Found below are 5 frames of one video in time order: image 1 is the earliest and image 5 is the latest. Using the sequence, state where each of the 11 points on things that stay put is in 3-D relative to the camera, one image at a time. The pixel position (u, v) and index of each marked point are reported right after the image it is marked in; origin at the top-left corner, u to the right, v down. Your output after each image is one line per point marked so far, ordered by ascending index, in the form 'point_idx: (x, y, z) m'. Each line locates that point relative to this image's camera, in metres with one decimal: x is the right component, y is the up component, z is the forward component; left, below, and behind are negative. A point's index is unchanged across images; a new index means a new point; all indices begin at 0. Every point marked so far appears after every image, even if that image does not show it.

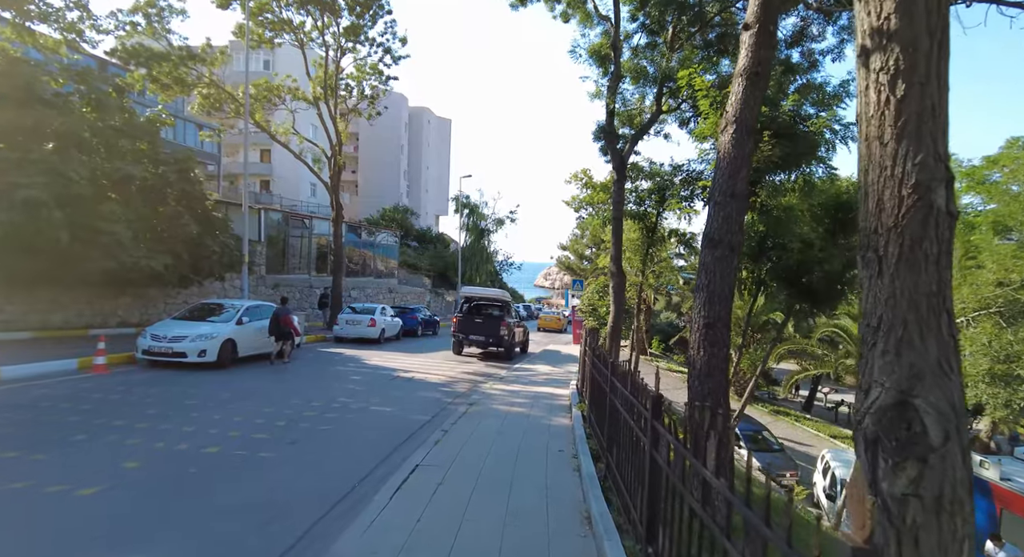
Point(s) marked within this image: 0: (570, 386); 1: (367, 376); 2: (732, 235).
0: (+1.1, -2.0, +10.3) m
1: (-3.1, -2.1, +11.8) m
2: (+1.6, +0.3, +4.2) m
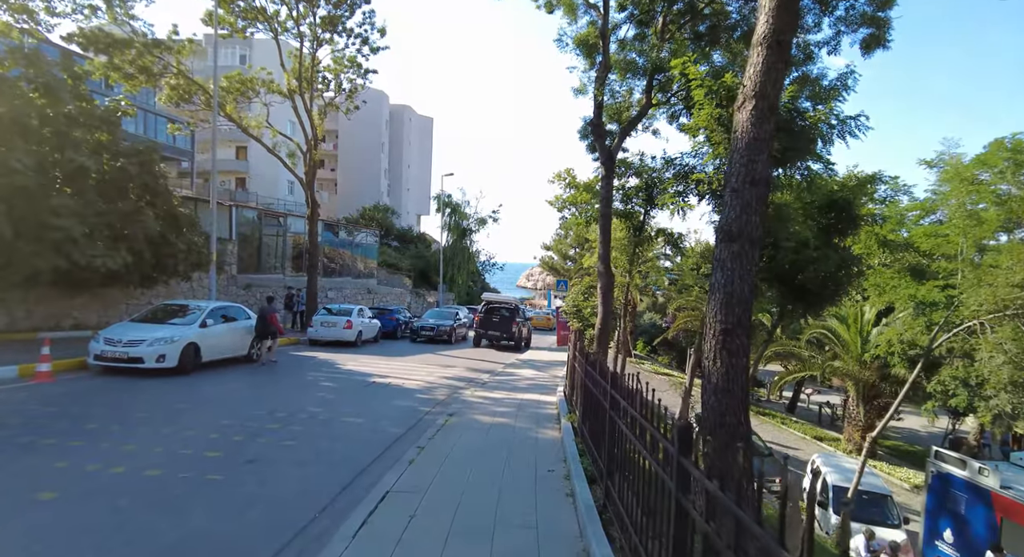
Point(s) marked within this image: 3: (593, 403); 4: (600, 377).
0: (+0.8, -2.0, +9.8) m
1: (-3.4, -2.1, +11.1) m
2: (+1.6, +0.3, +3.6) m
3: (+0.9, -1.3, +5.8) m
4: (+0.9, -1.0, +5.8) m
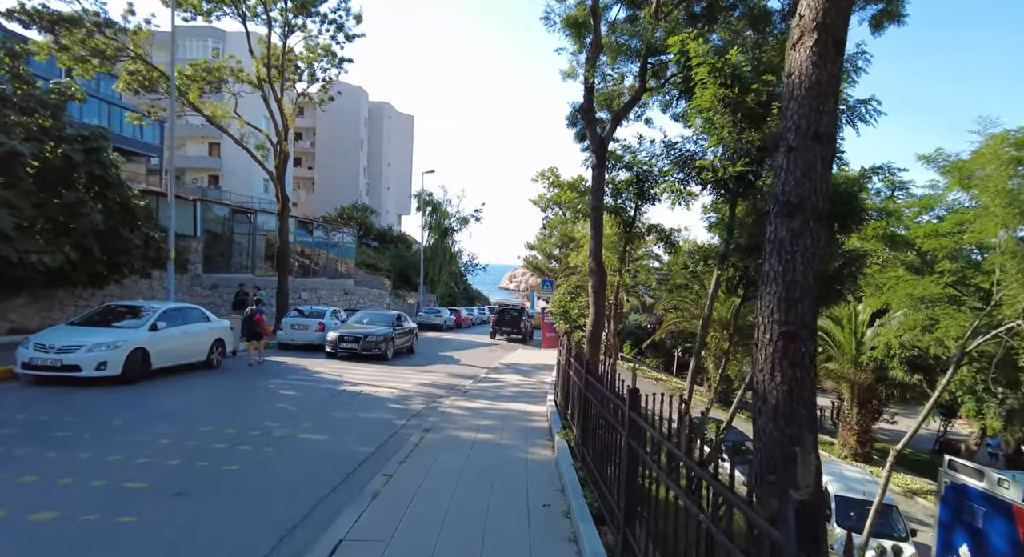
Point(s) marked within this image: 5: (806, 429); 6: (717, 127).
0: (+0.5, -2.0, +8.8) m
1: (-3.7, -2.0, +10.1) m
2: (+1.5, +0.4, +2.7) m
3: (+0.7, -1.3, +4.9) m
4: (+0.8, -1.0, +4.9) m
5: (+1.4, -0.7, +2.6) m
6: (+3.1, +2.3, +8.5) m
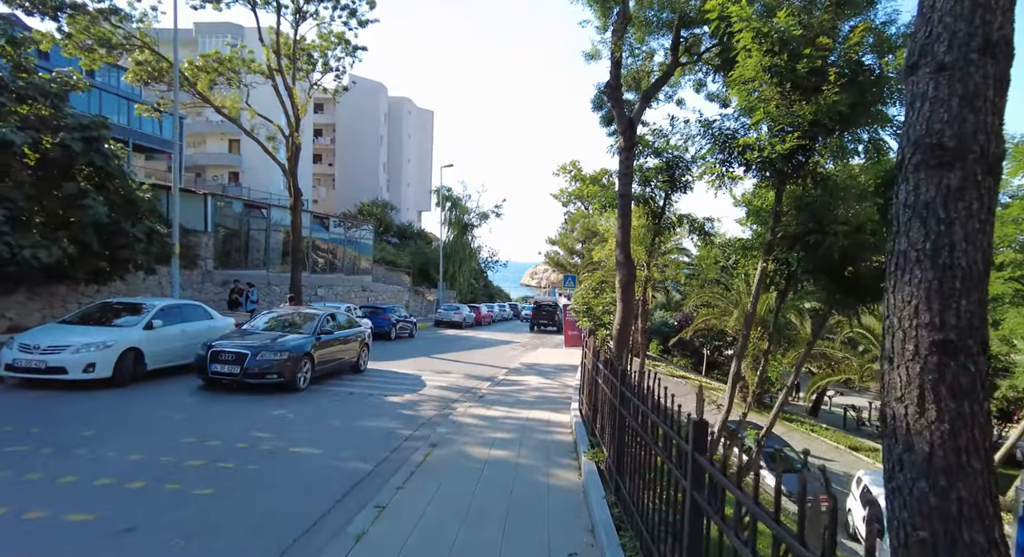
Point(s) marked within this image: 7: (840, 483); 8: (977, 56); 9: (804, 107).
0: (+0.8, -1.9, +8.0) m
1: (-3.4, -1.9, +9.3) m
2: (+1.5, +0.5, +1.8) m
3: (+0.9, -1.2, +4.0) m
4: (+0.9, -0.9, +4.0) m
5: (+1.4, -0.7, +1.7) m
6: (+3.4, +2.4, +7.5) m
7: (+9.1, -5.6, +15.4) m
8: (+1.5, +0.7, +1.8) m
9: (+3.8, +2.3, +7.3) m
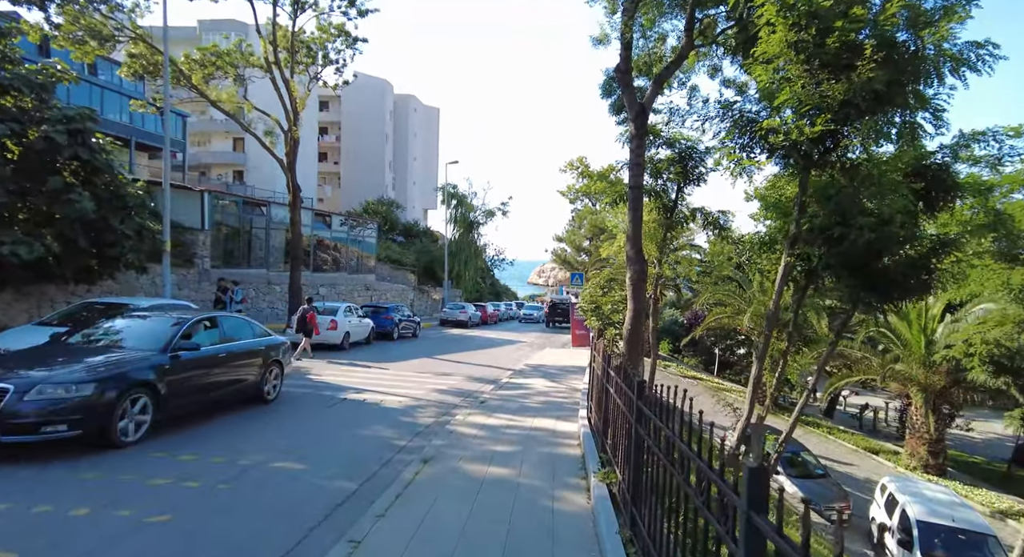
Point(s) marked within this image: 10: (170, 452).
0: (+0.9, -1.8, +7.3) m
1: (-3.3, -1.9, +8.8) m
2: (+1.5, +0.5, +1.2) m
3: (+0.9, -1.2, +3.4) m
4: (+0.9, -0.9, +3.4) m
5: (+1.4, -0.6, +1.1) m
6: (+3.4, +2.5, +6.9) m
7: (+9.2, -5.6, +14.7) m
8: (+1.5, +0.8, +1.2) m
9: (+3.9, +2.3, +6.7) m
10: (-3.5, -1.8, +5.7) m
